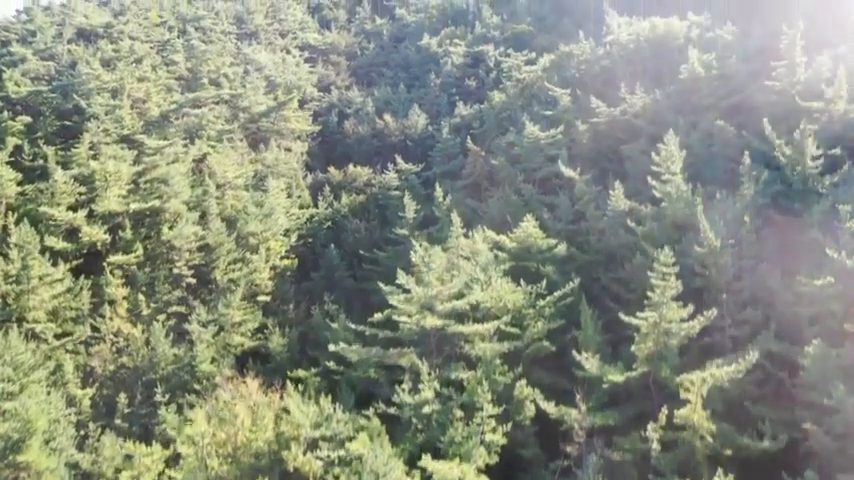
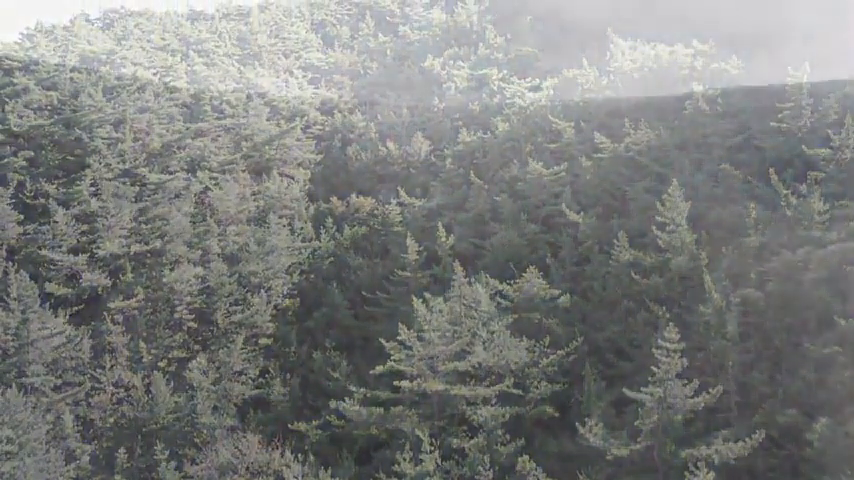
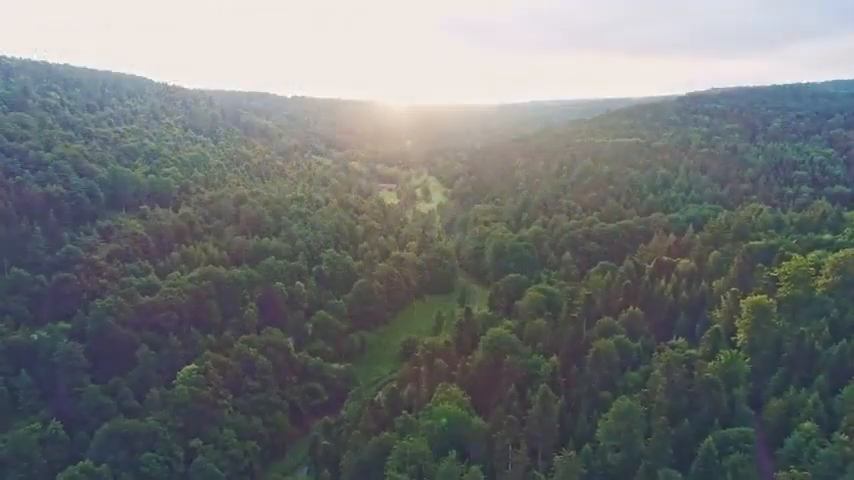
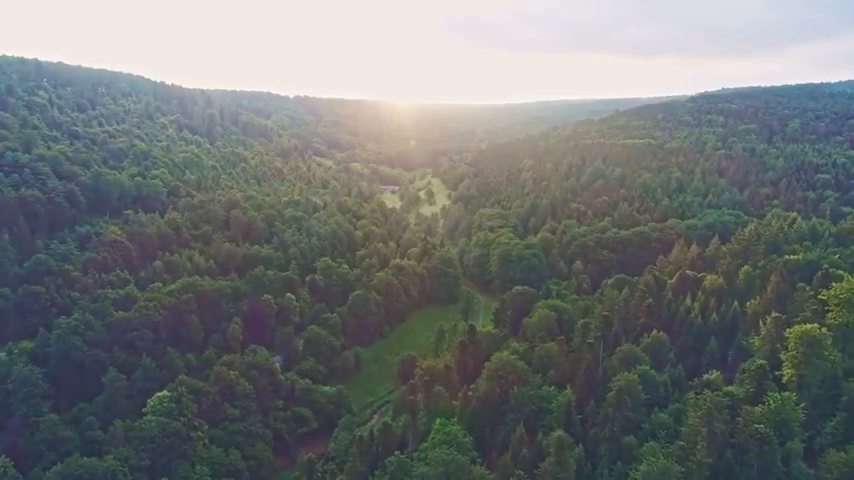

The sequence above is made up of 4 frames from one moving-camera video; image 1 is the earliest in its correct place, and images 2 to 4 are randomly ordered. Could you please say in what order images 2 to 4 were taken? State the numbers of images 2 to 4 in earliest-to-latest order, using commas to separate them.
2, 3, 4
